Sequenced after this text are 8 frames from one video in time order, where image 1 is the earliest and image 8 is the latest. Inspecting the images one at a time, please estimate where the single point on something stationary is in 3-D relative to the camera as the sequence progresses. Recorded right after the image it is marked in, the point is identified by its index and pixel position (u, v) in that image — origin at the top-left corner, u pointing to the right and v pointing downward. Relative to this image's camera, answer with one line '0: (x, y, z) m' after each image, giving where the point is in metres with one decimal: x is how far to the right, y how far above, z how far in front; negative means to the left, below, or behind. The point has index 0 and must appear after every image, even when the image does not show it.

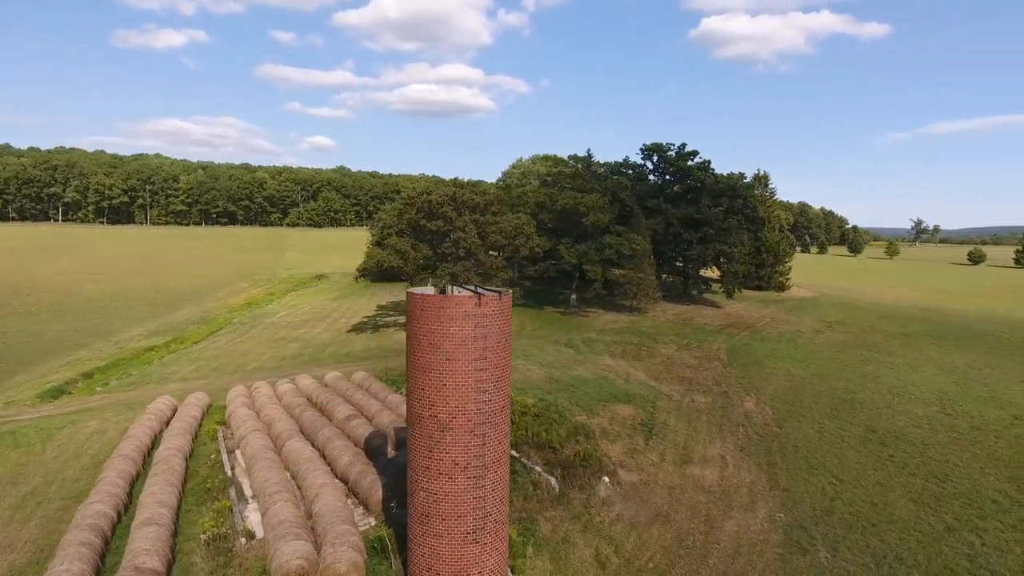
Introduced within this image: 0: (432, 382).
0: (-1.3, -1.7, +11.6) m
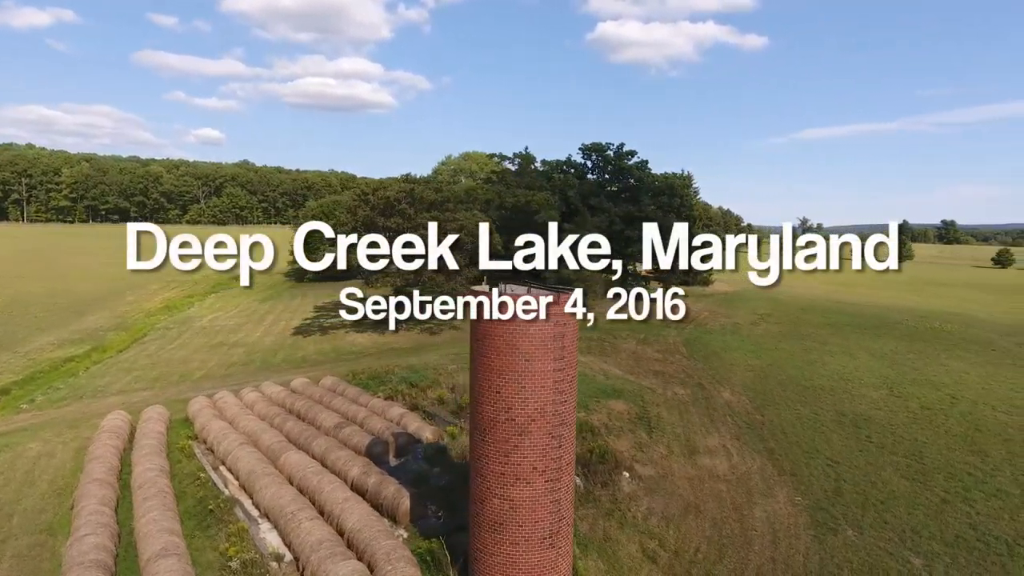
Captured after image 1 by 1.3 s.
0: (0.0, -1.7, +11.2) m
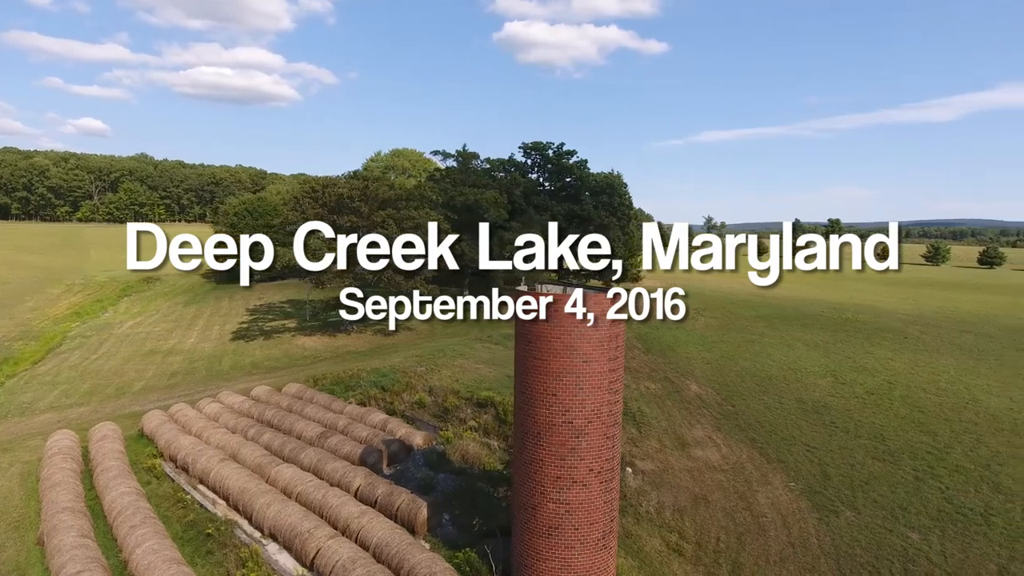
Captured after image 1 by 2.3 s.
0: (+1.0, -1.7, +11.0) m
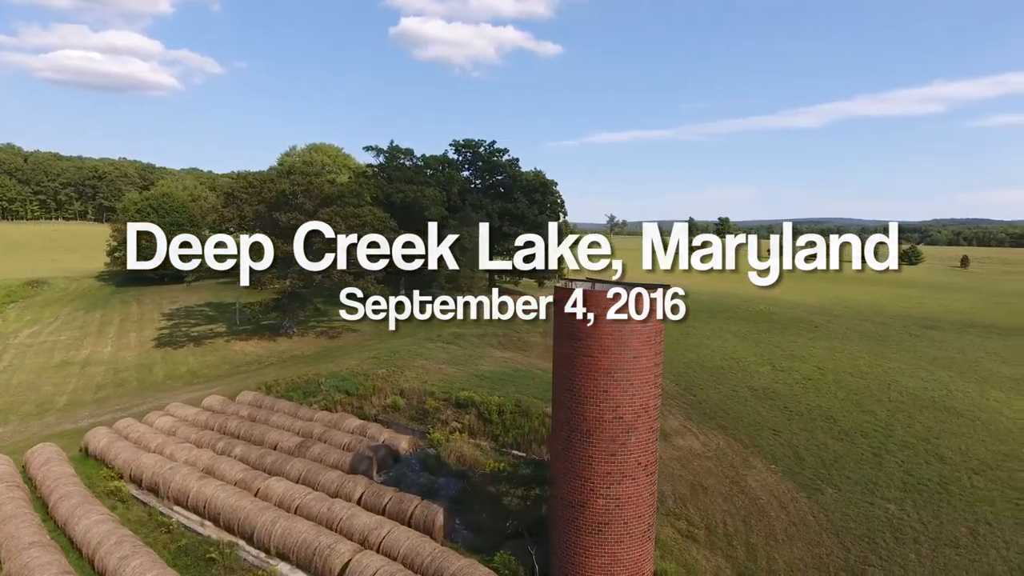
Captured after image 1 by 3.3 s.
0: (+1.8, -1.6, +11.1) m
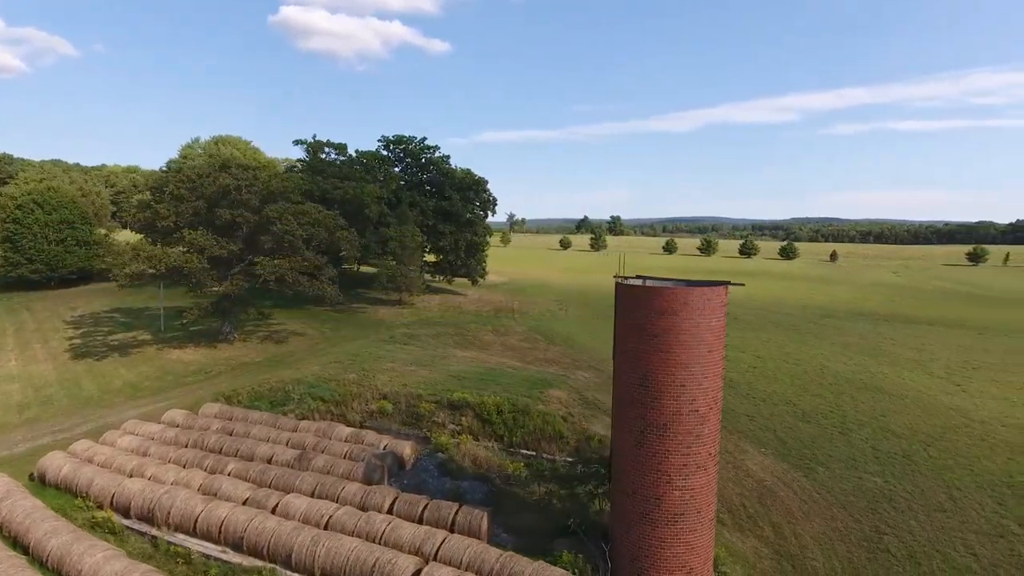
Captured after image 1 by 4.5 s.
0: (+3.2, -1.6, +11.4) m
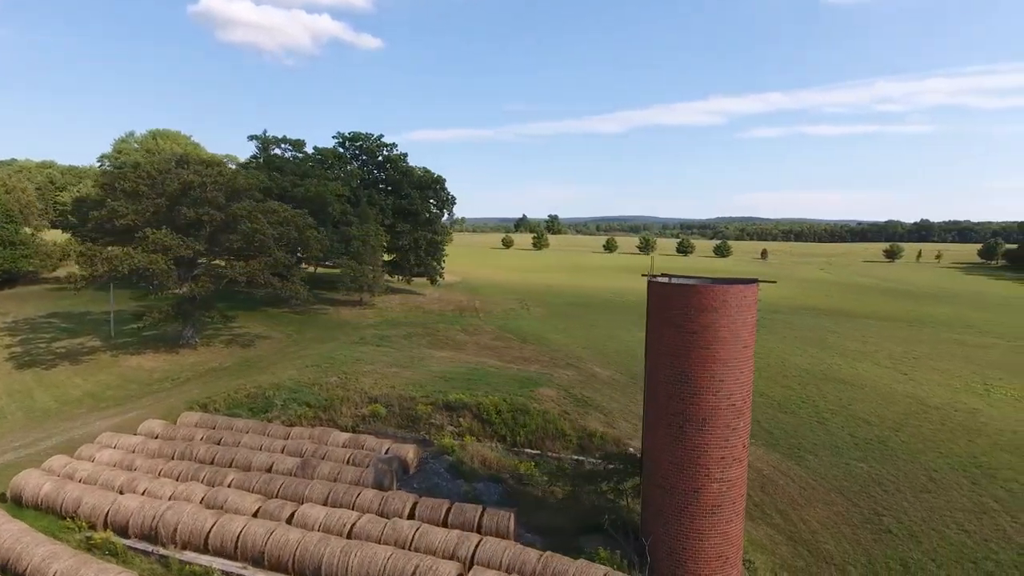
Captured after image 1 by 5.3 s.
0: (+4.0, -1.5, +11.7) m
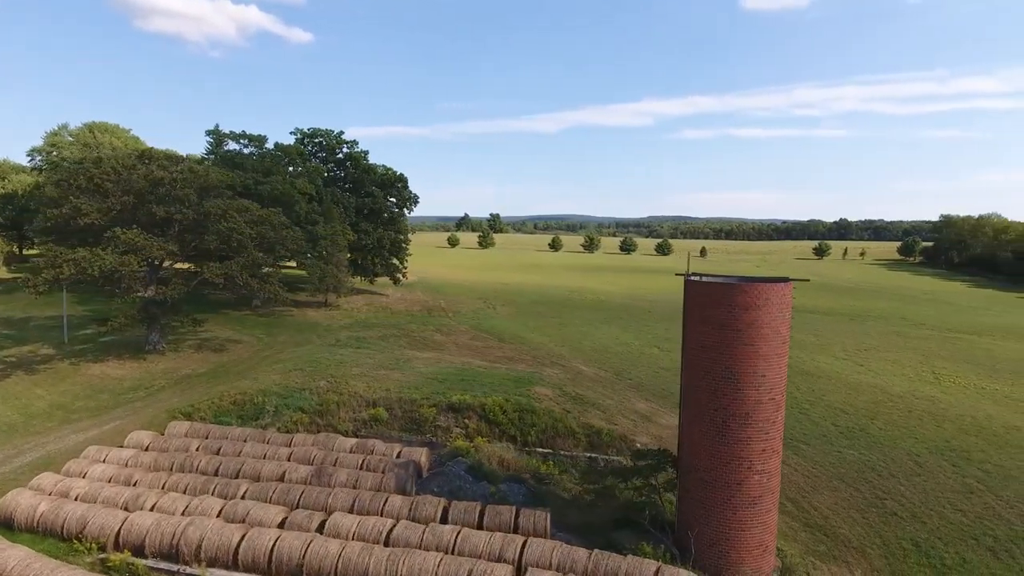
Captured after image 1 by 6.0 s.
0: (+4.9, -1.5, +12.1) m
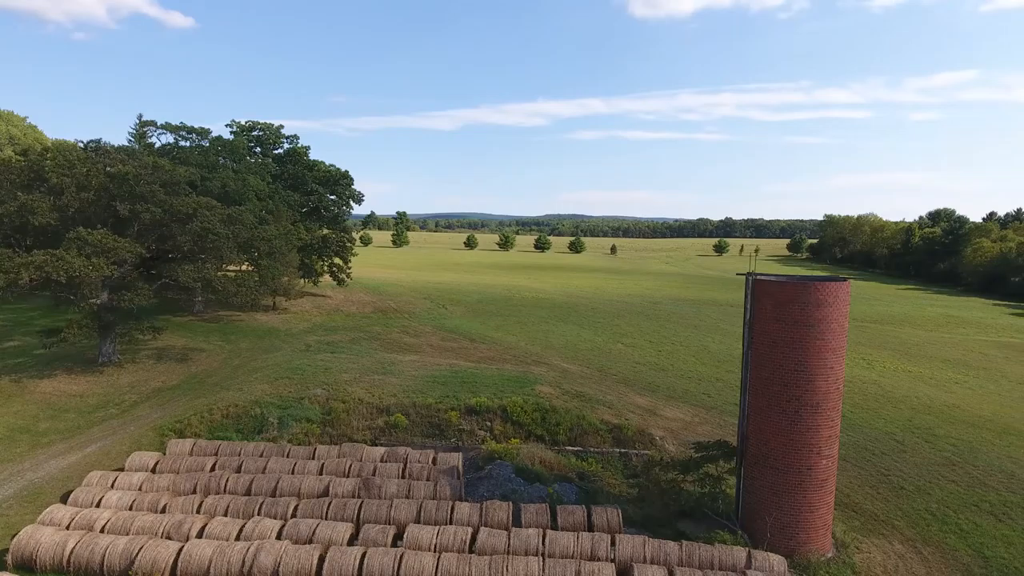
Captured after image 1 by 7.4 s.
0: (+6.5, -1.4, +12.9) m
